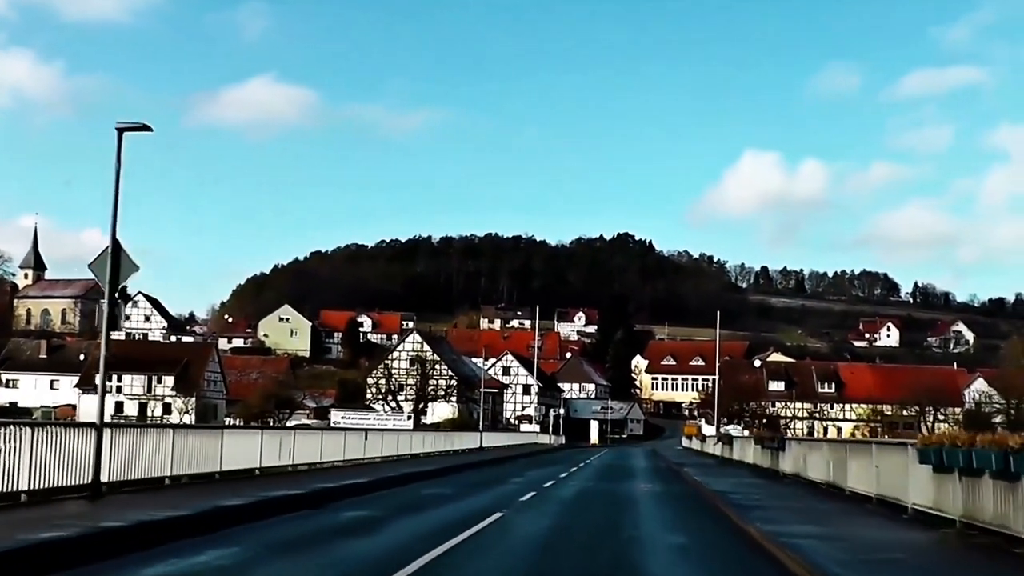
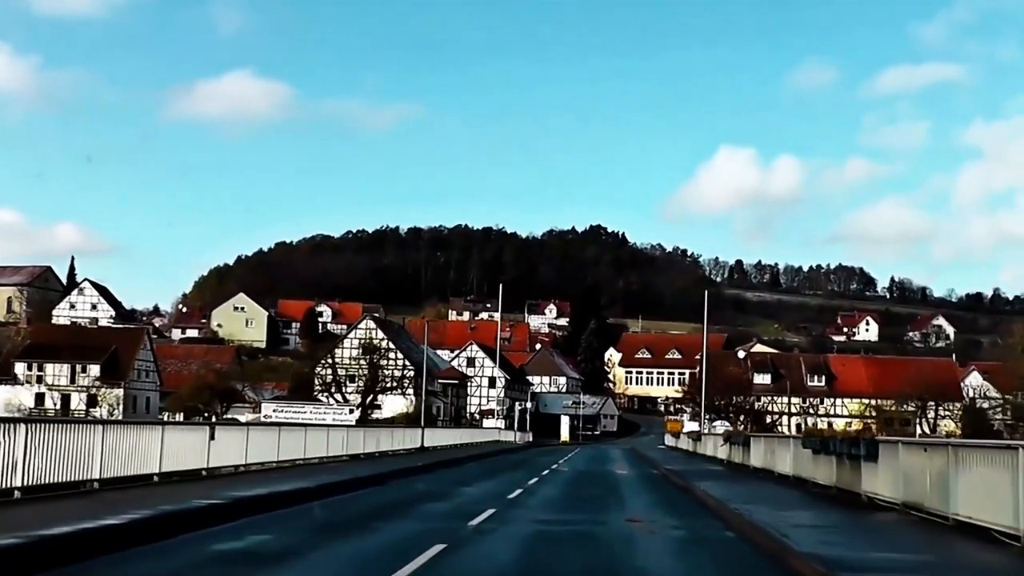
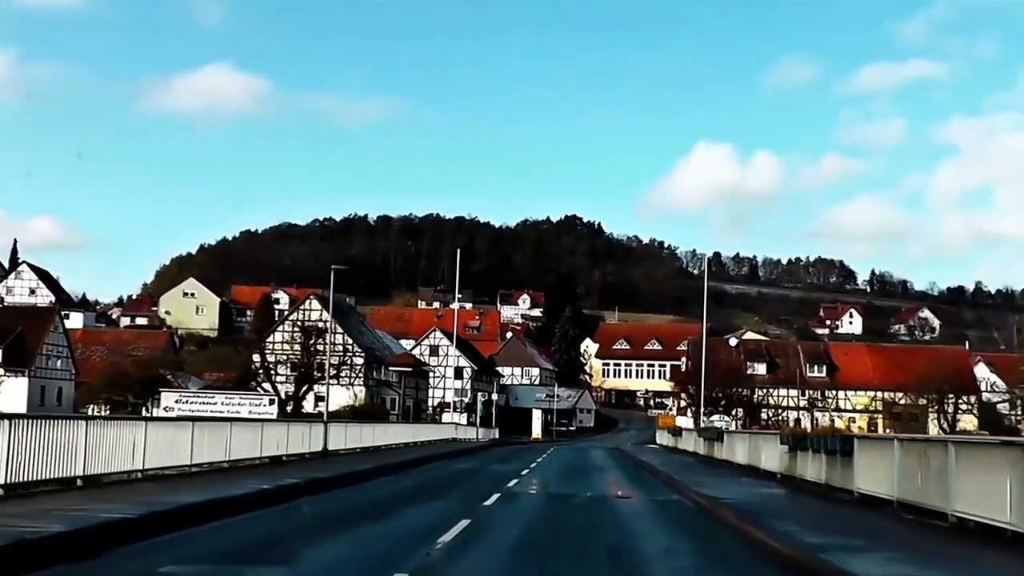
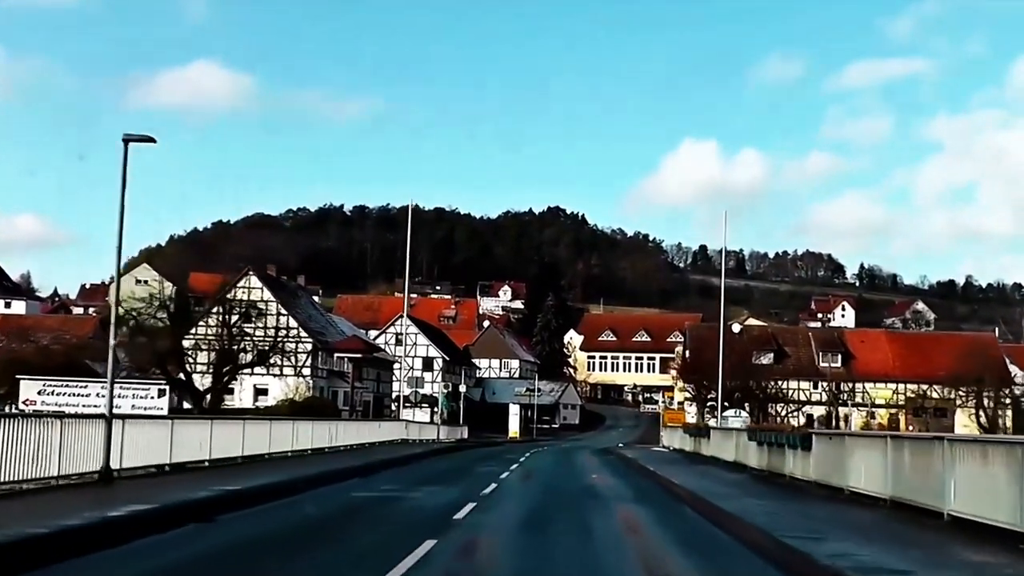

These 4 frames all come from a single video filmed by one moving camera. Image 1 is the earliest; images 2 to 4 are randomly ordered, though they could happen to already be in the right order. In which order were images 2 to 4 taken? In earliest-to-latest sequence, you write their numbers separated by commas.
2, 3, 4
